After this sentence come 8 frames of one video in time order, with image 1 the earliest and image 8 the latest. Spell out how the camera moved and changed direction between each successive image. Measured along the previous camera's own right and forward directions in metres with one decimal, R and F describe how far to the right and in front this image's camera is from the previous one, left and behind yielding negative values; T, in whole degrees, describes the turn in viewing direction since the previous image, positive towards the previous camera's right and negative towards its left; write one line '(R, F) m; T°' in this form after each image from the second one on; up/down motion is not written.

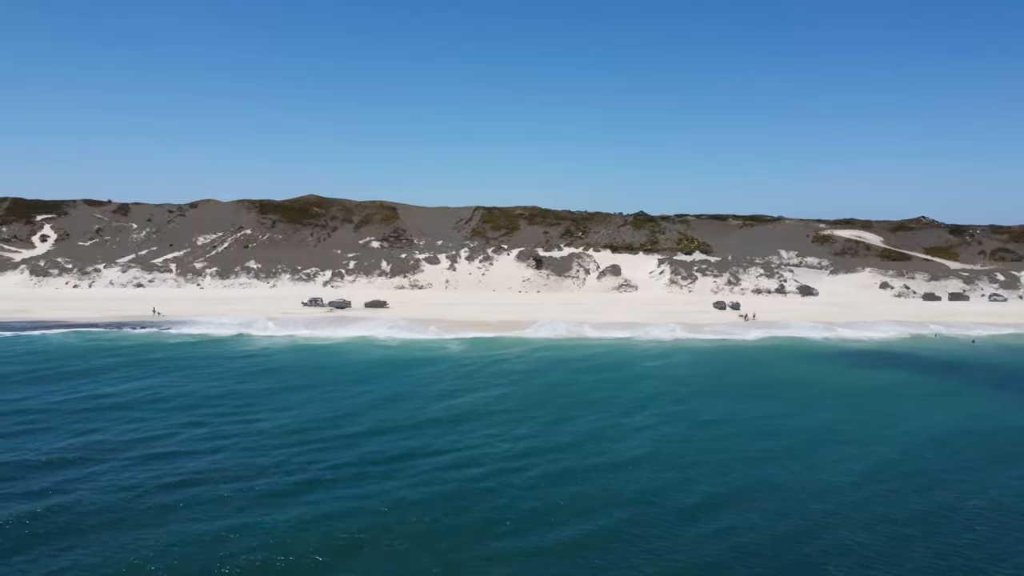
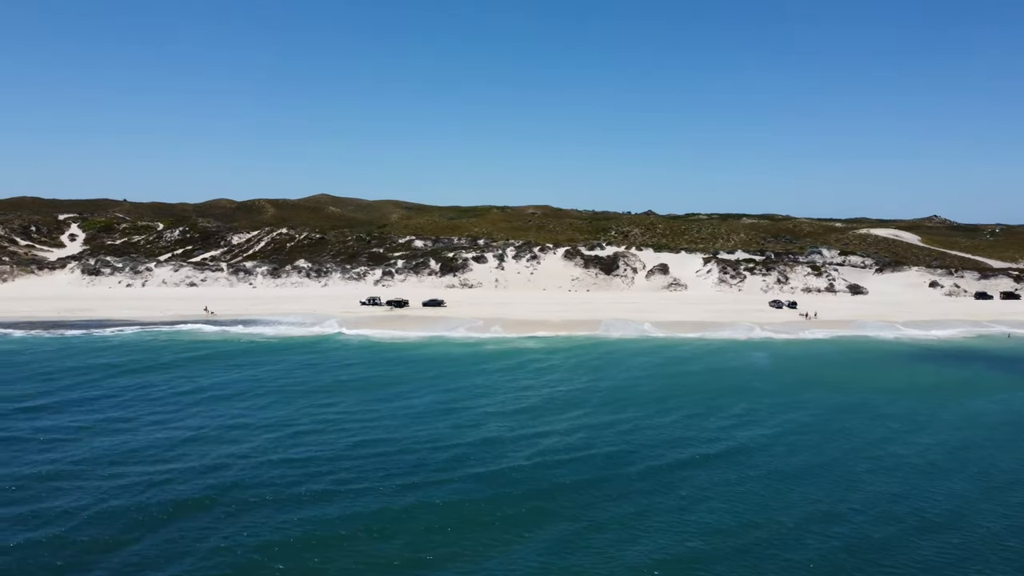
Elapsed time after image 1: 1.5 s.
(-3.6, +0.1) m; 0°
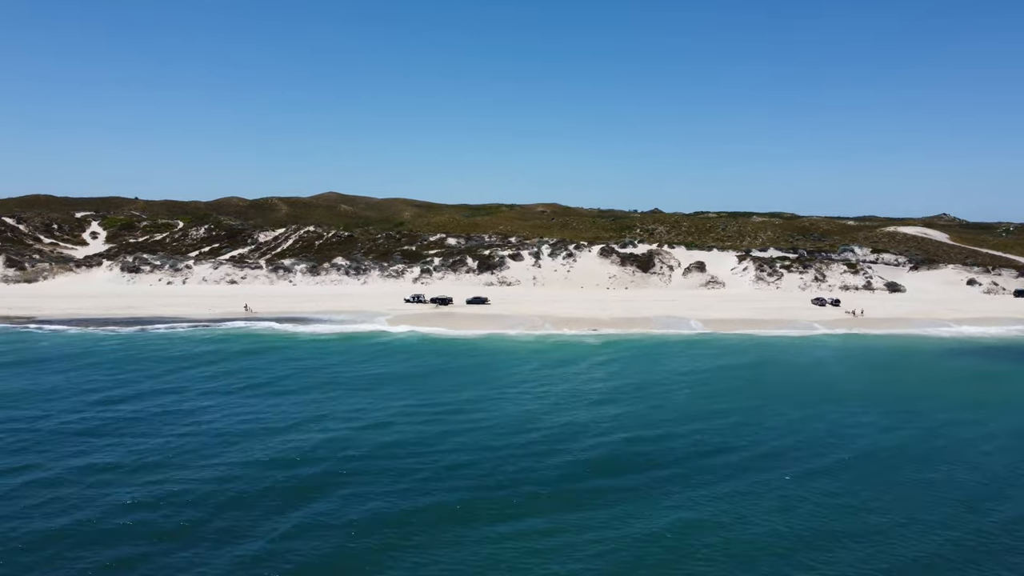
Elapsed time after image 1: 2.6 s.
(-2.8, +0.1) m; 0°
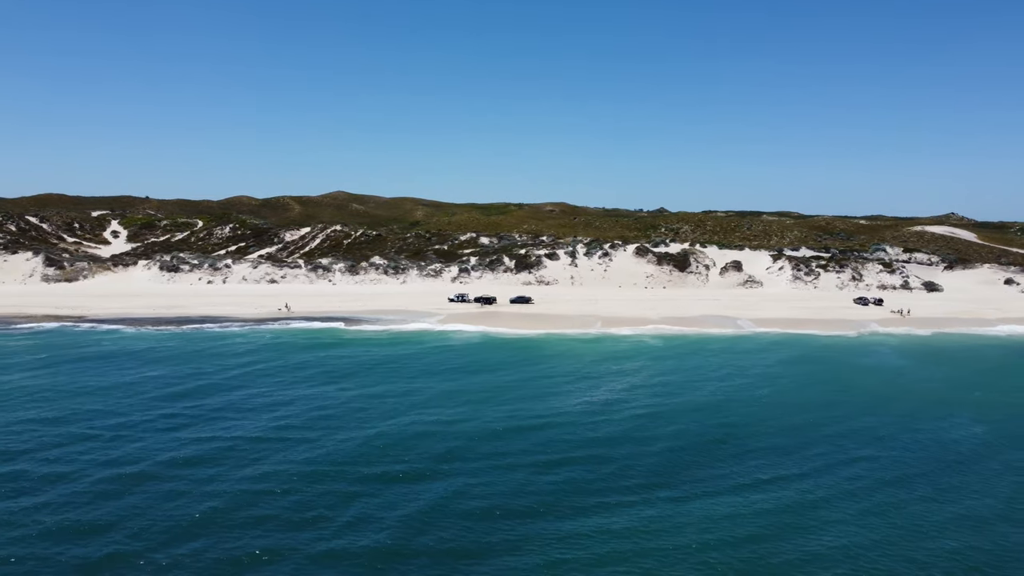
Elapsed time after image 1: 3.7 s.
(-2.8, +0.1) m; 0°
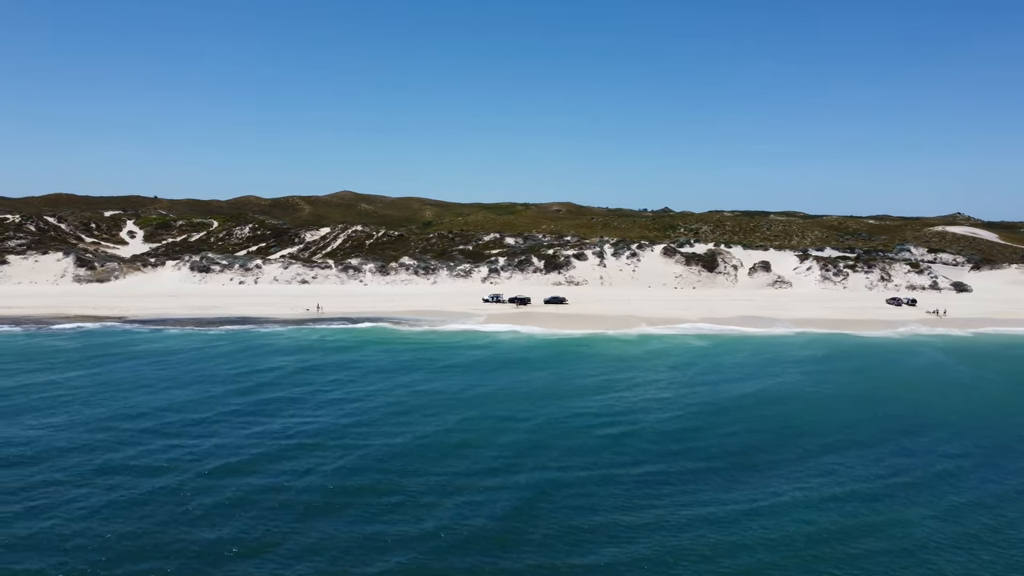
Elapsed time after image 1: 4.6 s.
(-2.2, 0.0) m; 0°
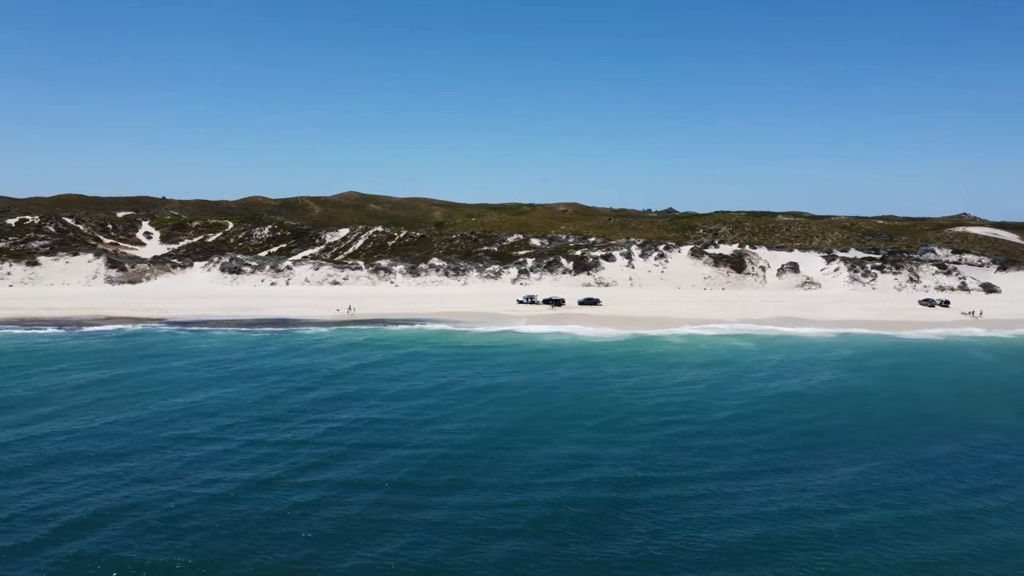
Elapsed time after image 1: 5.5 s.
(-2.2, 0.0) m; 0°
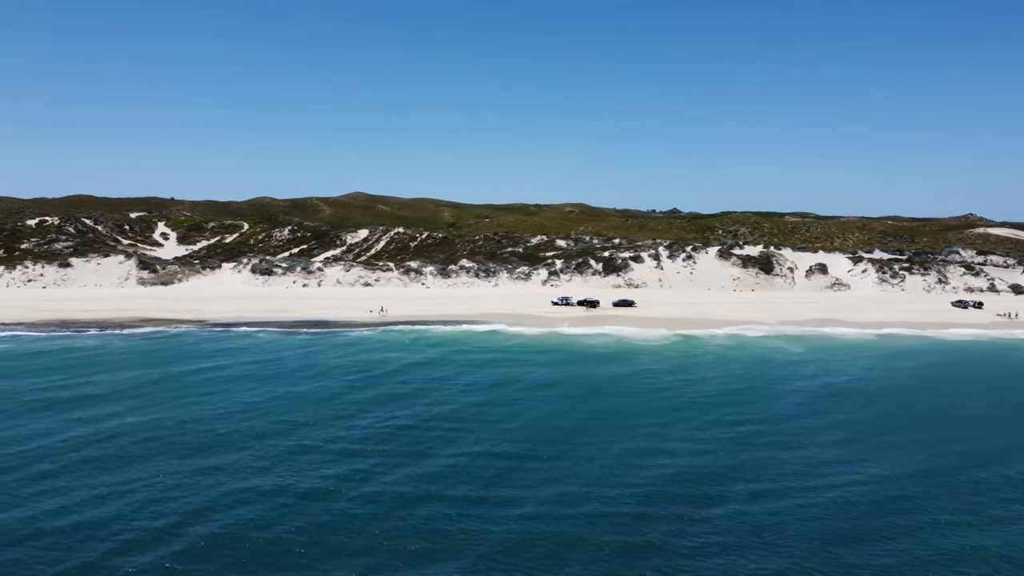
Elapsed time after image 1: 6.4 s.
(-2.2, 0.0) m; 0°
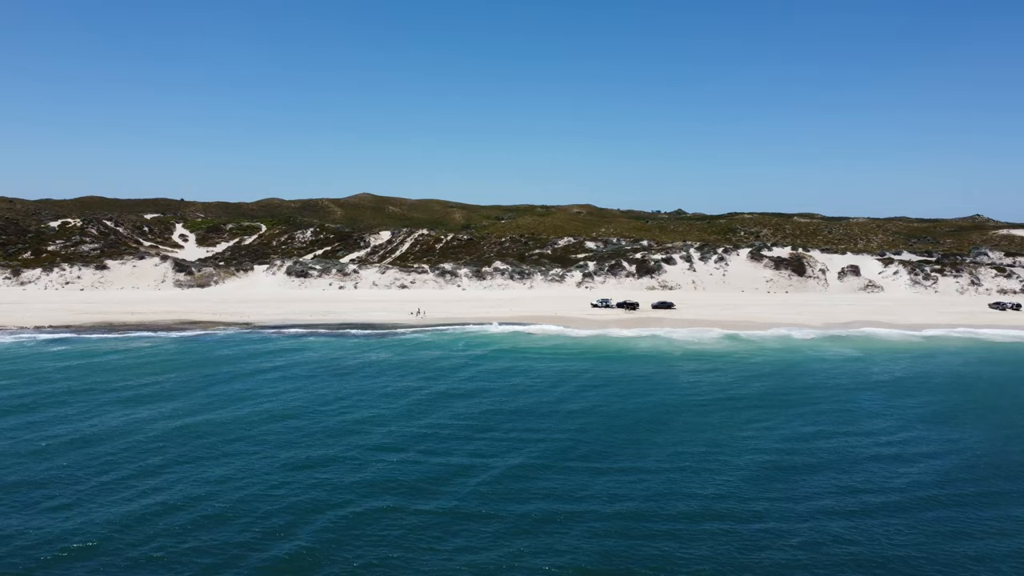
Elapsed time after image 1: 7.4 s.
(-2.5, 0.0) m; 0°
